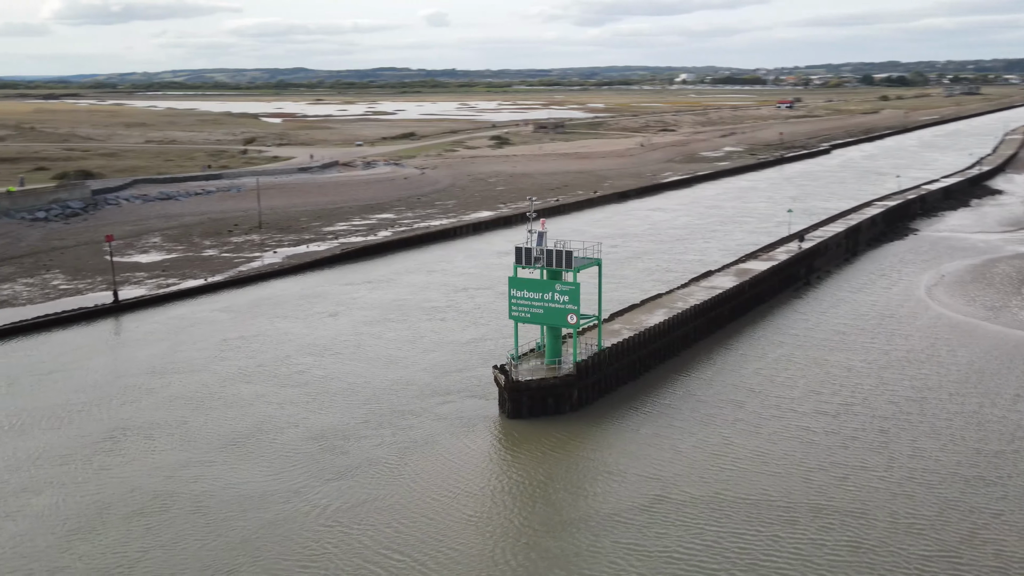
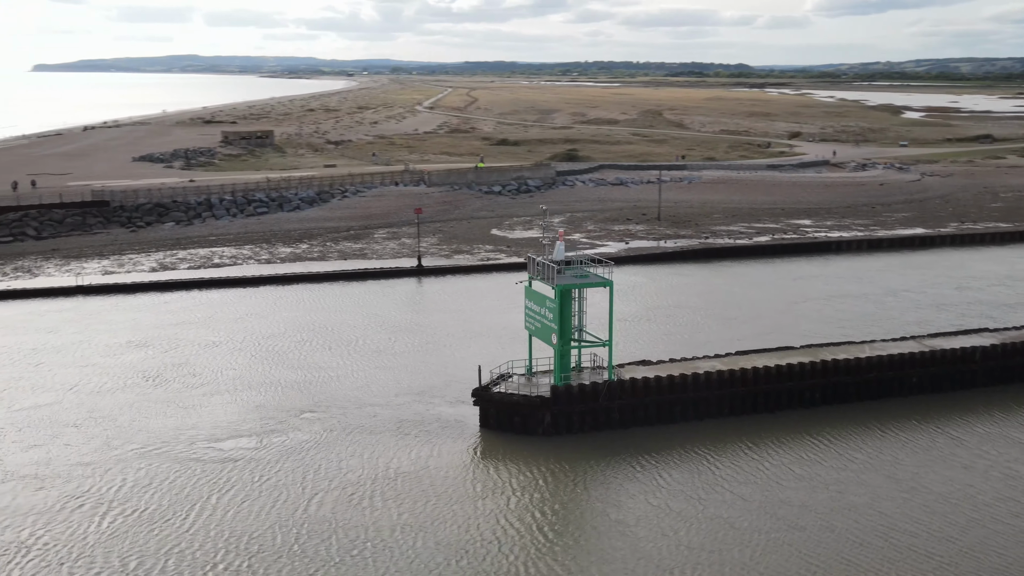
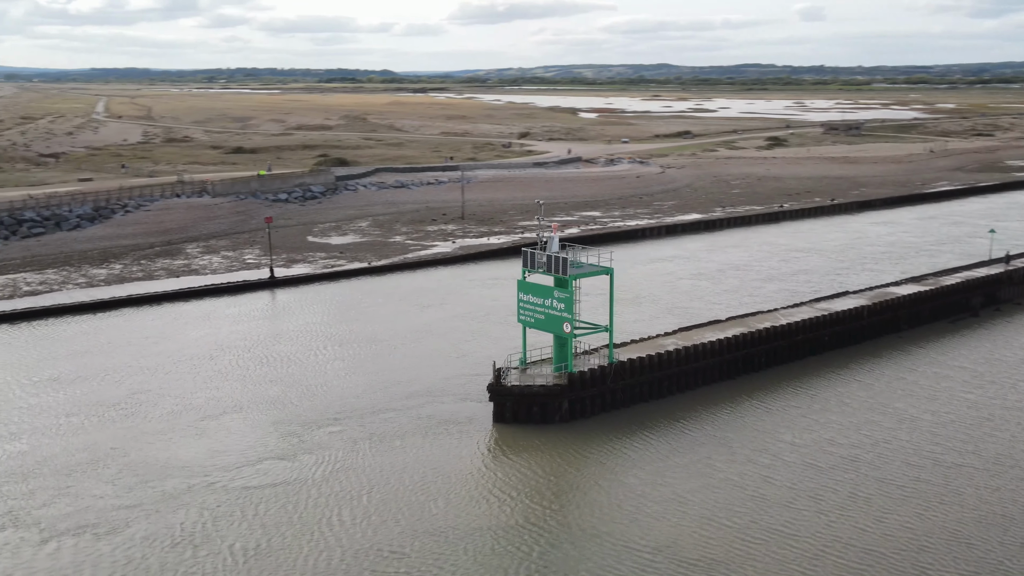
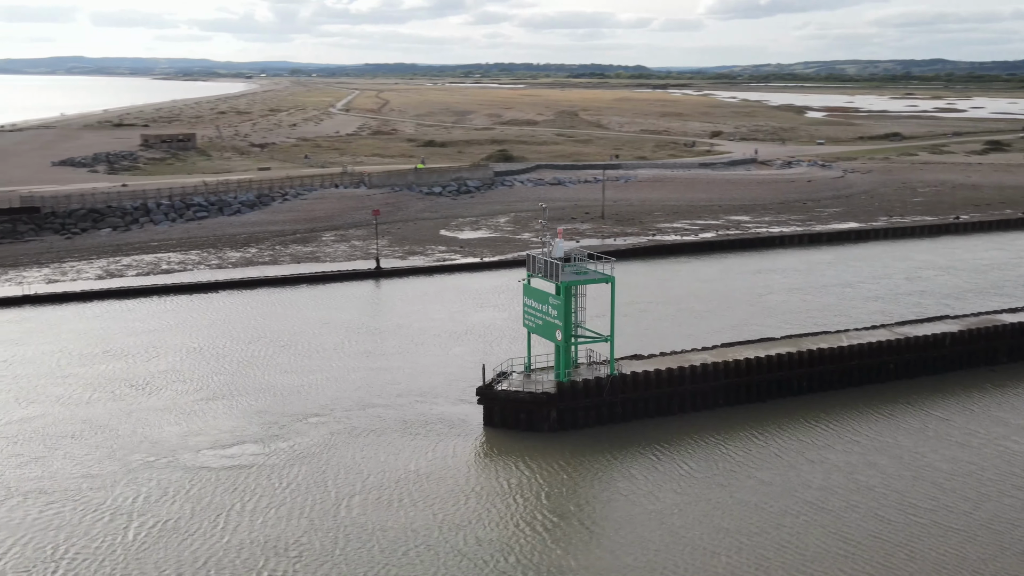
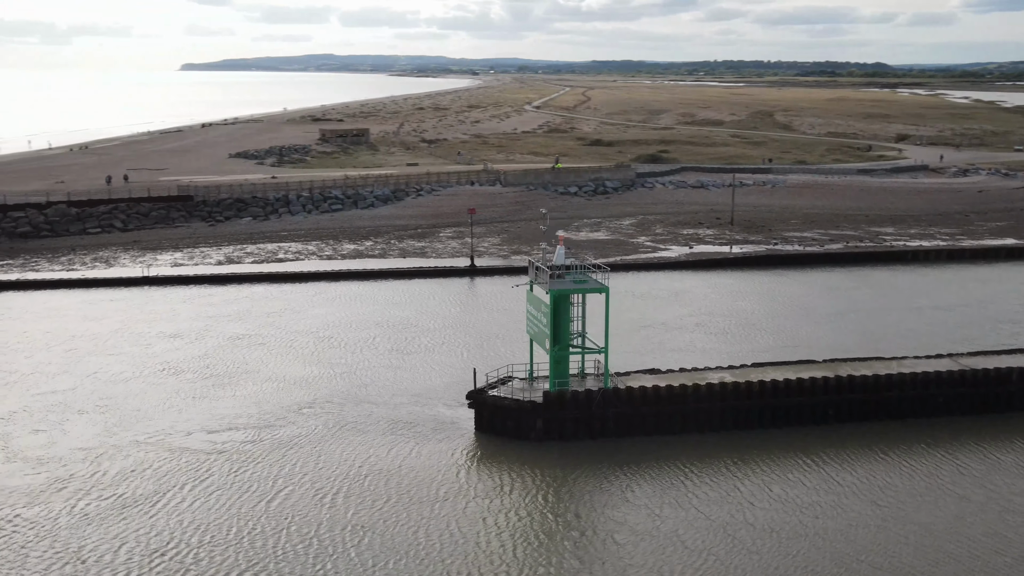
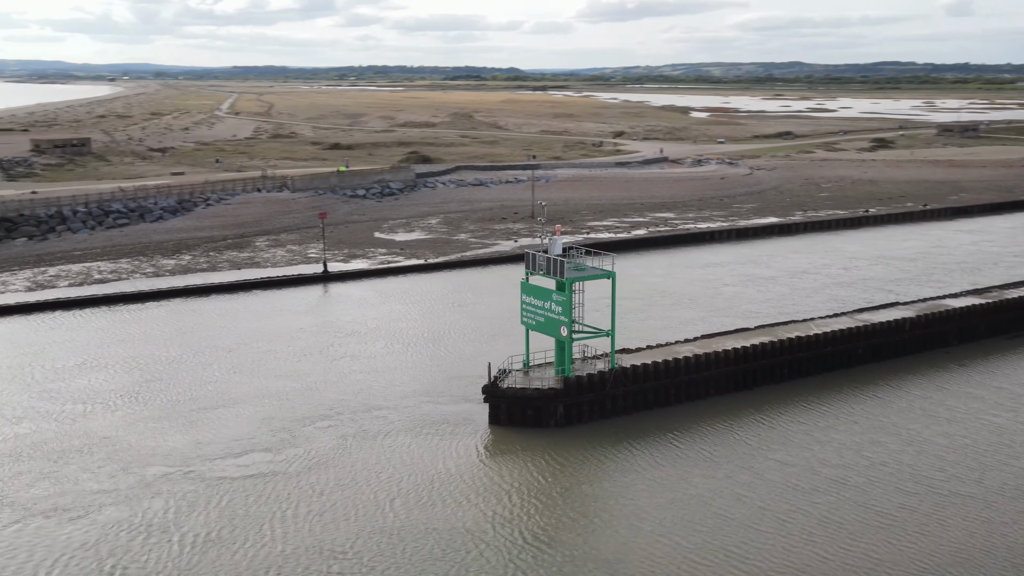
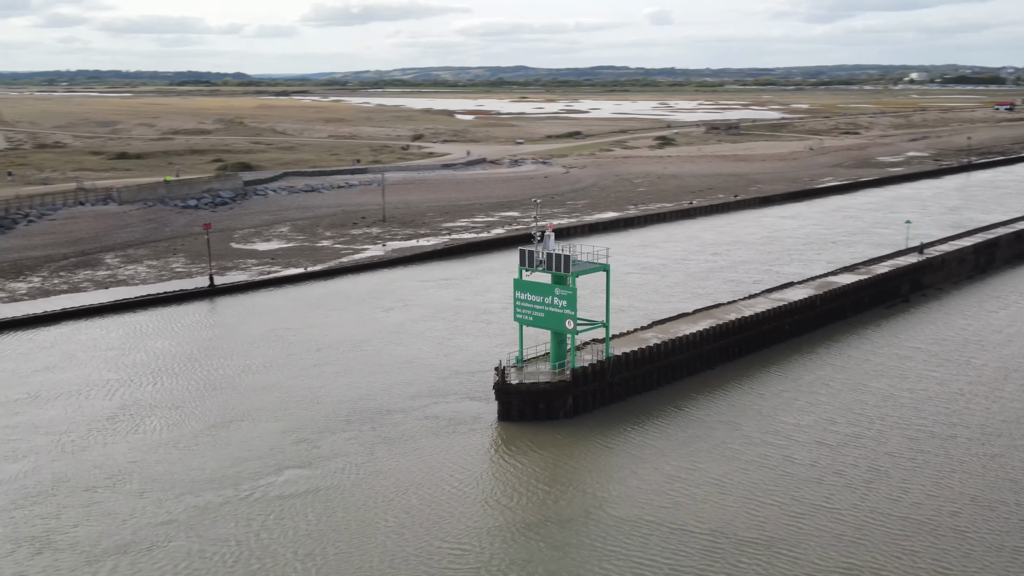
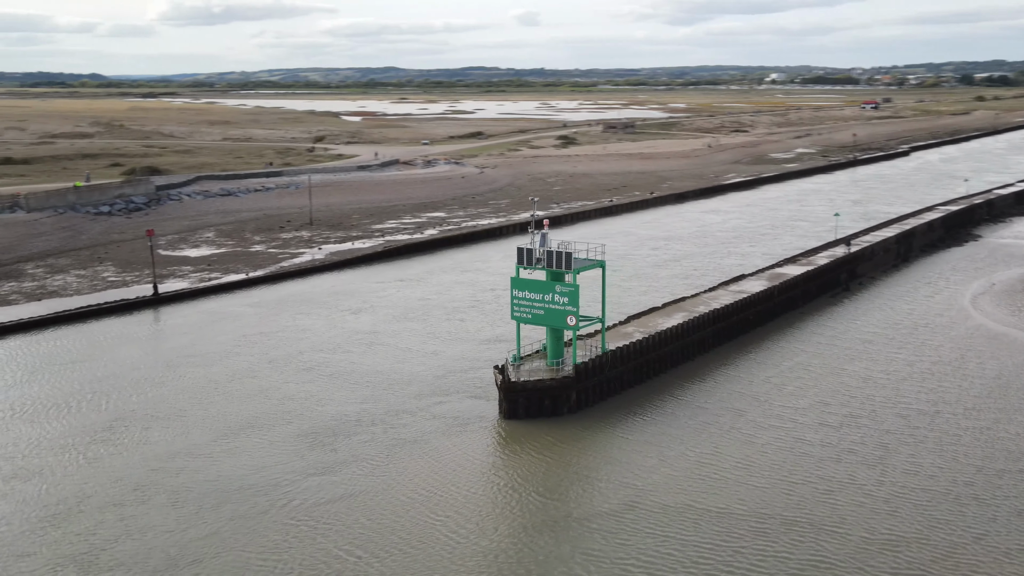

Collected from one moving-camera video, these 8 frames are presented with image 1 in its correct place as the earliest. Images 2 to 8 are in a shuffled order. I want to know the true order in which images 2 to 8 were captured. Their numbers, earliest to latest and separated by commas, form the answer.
8, 7, 3, 6, 4, 2, 5
